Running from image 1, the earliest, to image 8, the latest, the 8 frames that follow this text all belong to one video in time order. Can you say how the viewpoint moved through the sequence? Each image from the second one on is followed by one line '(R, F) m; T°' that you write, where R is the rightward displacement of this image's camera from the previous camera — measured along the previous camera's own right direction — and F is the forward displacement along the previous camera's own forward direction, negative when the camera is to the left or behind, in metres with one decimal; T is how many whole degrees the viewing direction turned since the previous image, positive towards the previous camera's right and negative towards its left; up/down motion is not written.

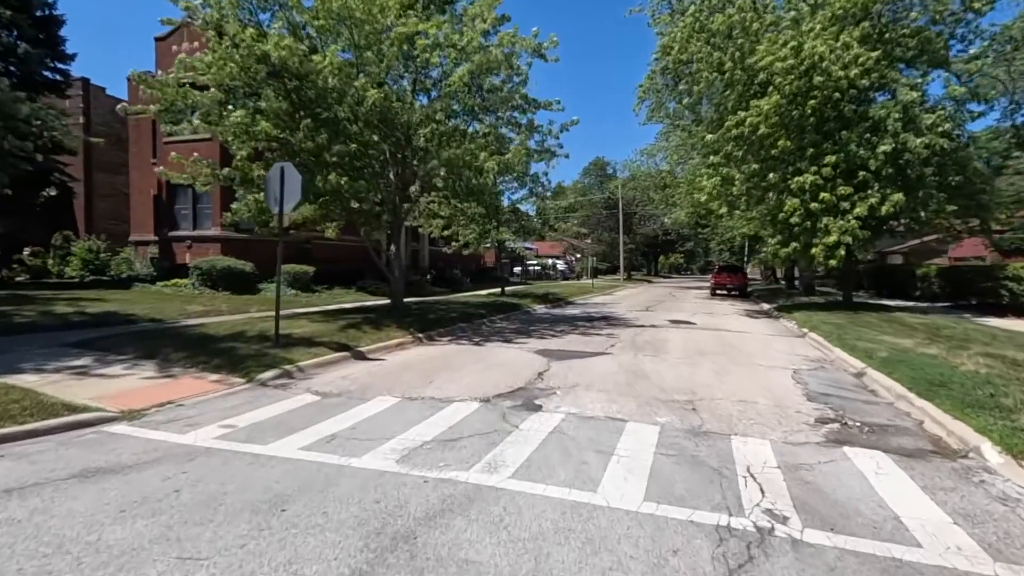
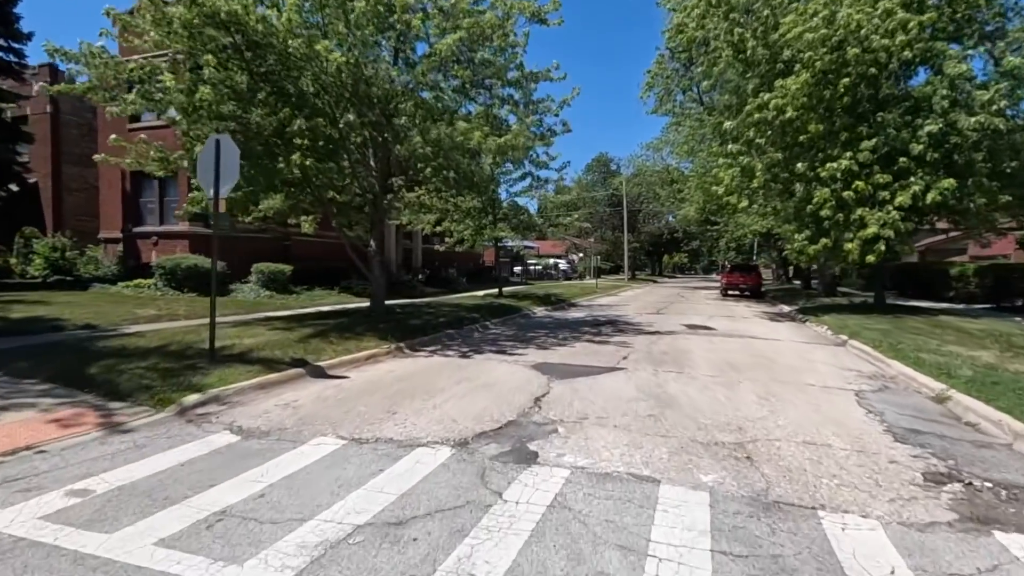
(+0.2, +2.0) m; 0°
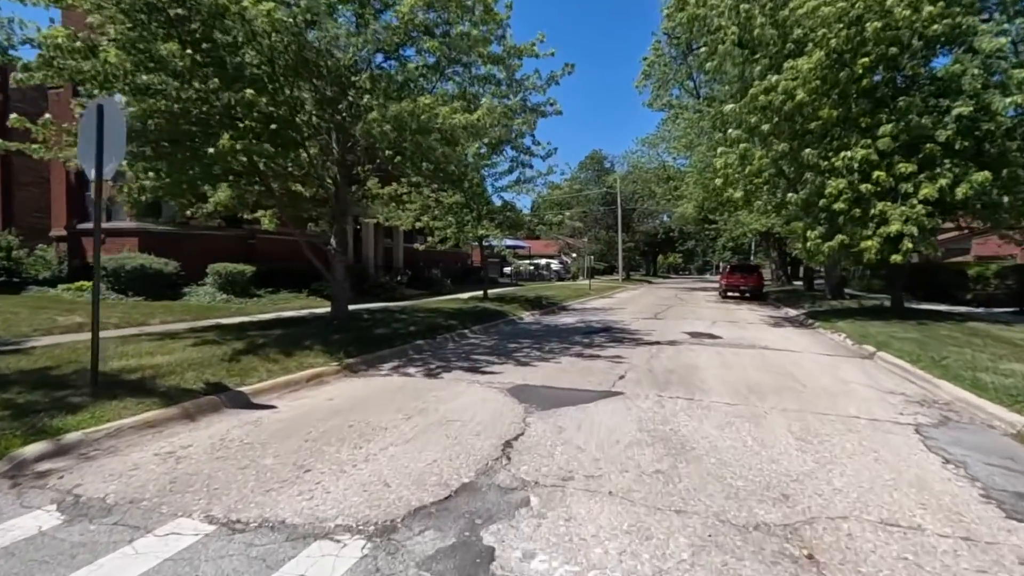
(+0.3, +1.8) m; +1°
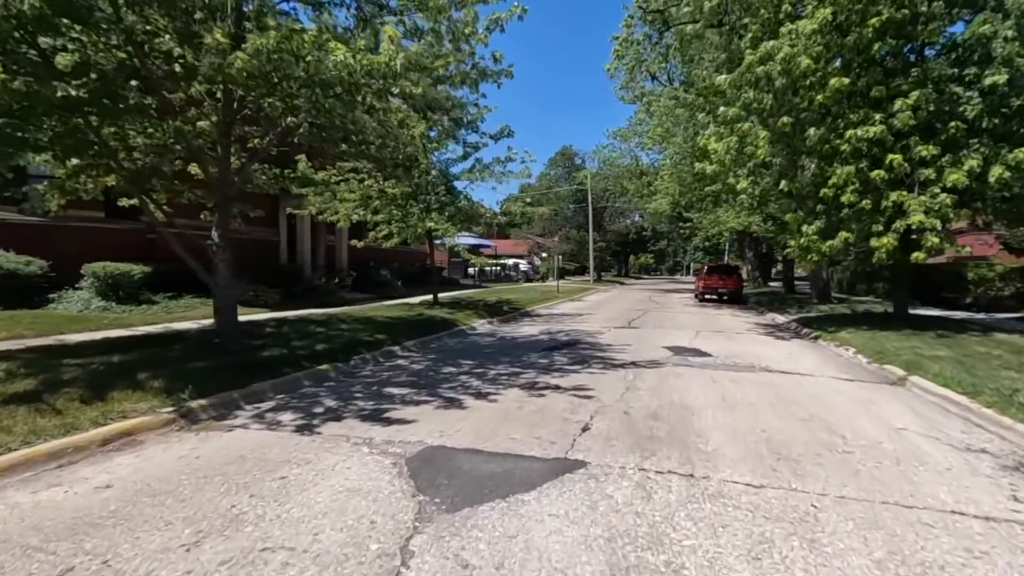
(+0.7, +2.8) m; +3°
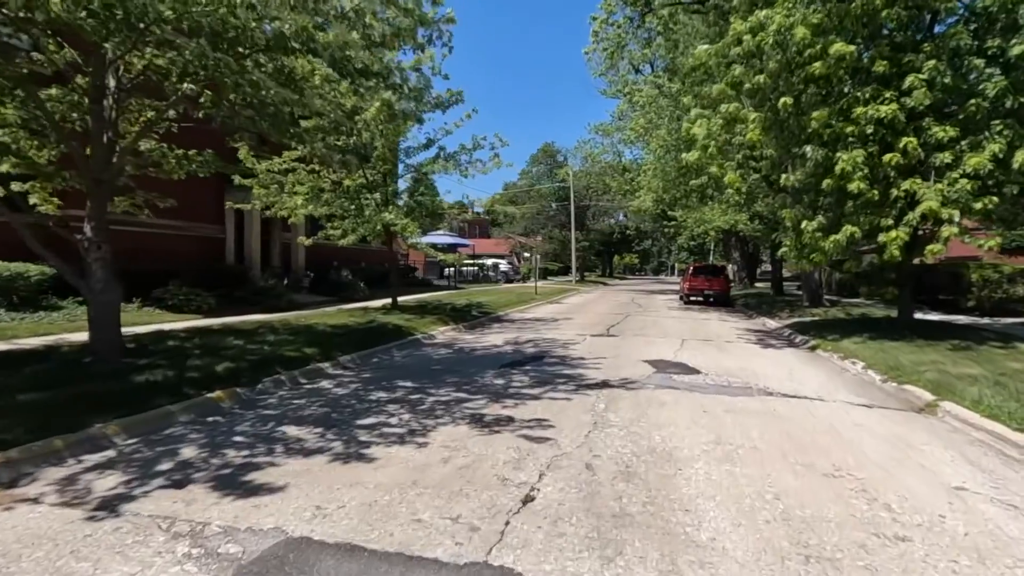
(+0.6, +1.8) m; +2°
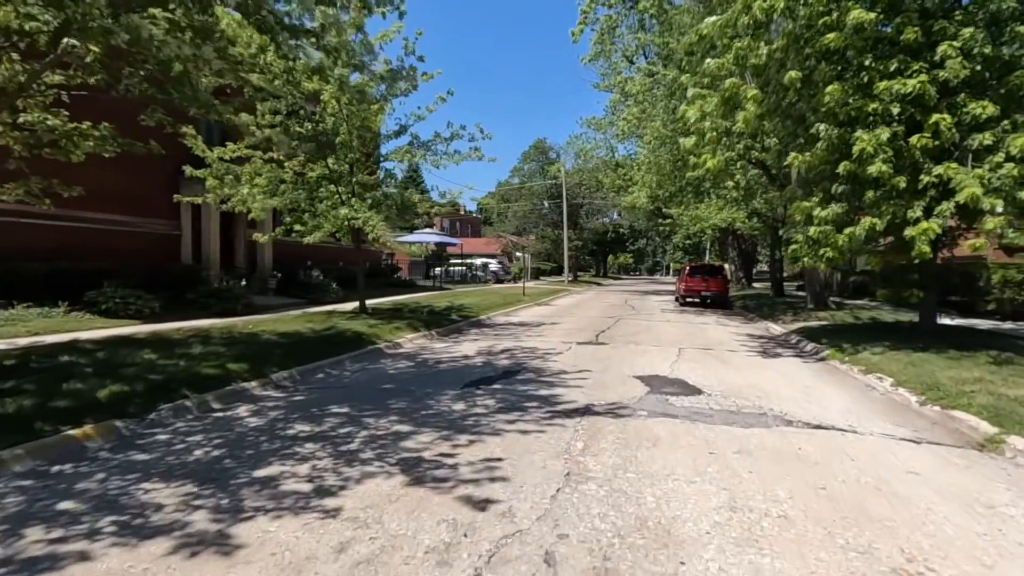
(+0.5, +1.6) m; +1°
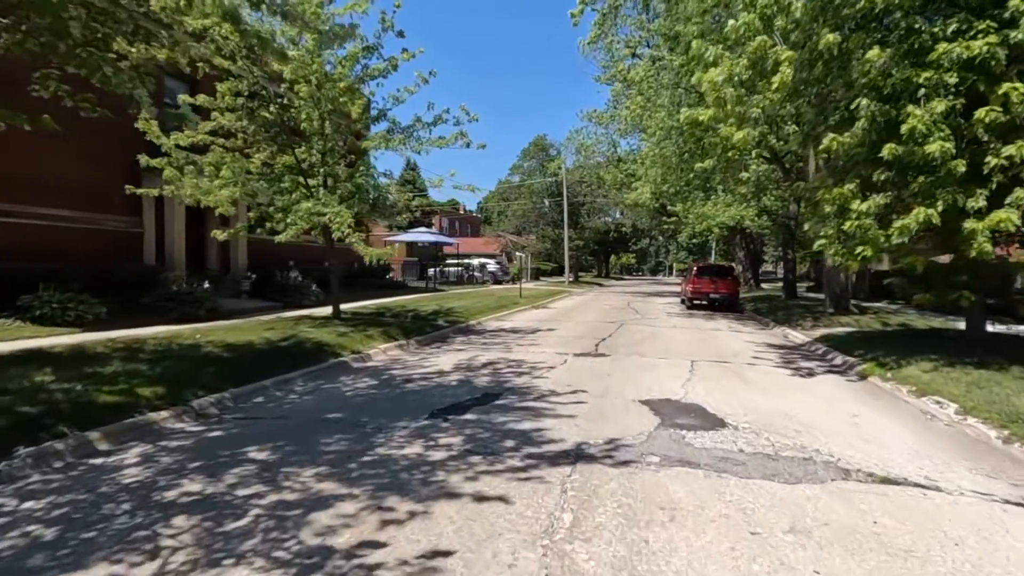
(+0.3, +1.6) m; 0°
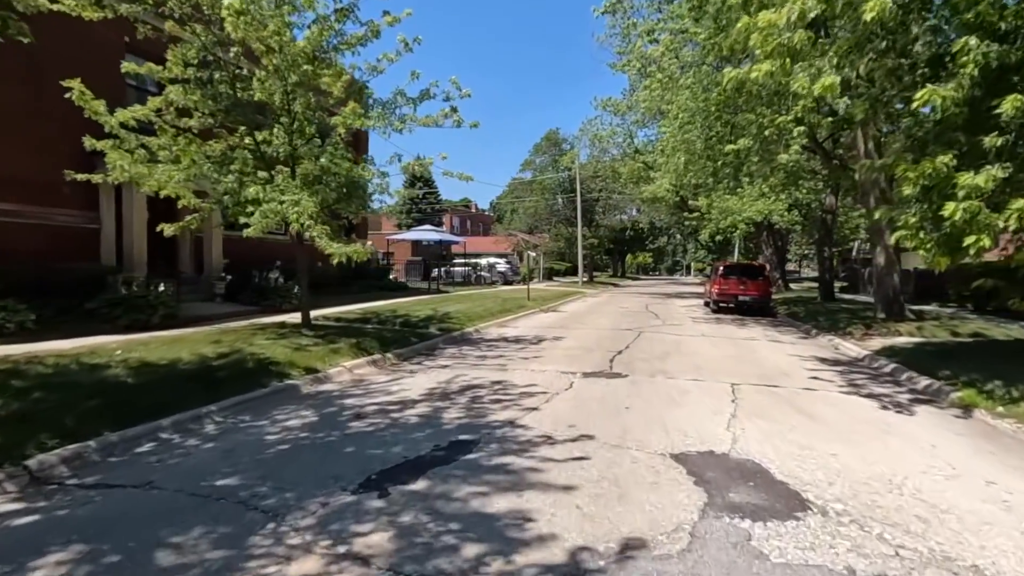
(+0.4, +2.2) m; -2°
